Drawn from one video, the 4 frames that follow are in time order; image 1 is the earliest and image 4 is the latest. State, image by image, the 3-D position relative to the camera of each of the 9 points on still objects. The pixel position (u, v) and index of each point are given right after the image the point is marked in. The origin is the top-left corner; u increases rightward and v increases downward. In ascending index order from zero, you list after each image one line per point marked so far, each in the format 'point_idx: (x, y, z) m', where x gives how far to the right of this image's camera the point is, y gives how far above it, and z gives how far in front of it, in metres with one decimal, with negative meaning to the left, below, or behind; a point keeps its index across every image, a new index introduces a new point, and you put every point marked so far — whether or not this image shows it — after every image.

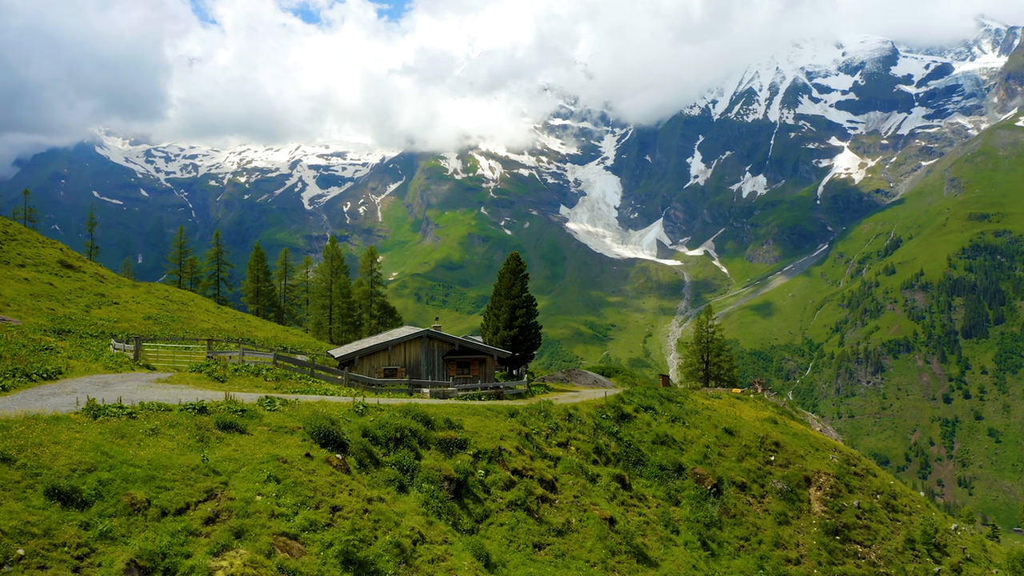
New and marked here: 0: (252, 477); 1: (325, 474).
0: (-8.1, -5.9, +18.2) m
1: (-6.3, -6.3, +19.6) m
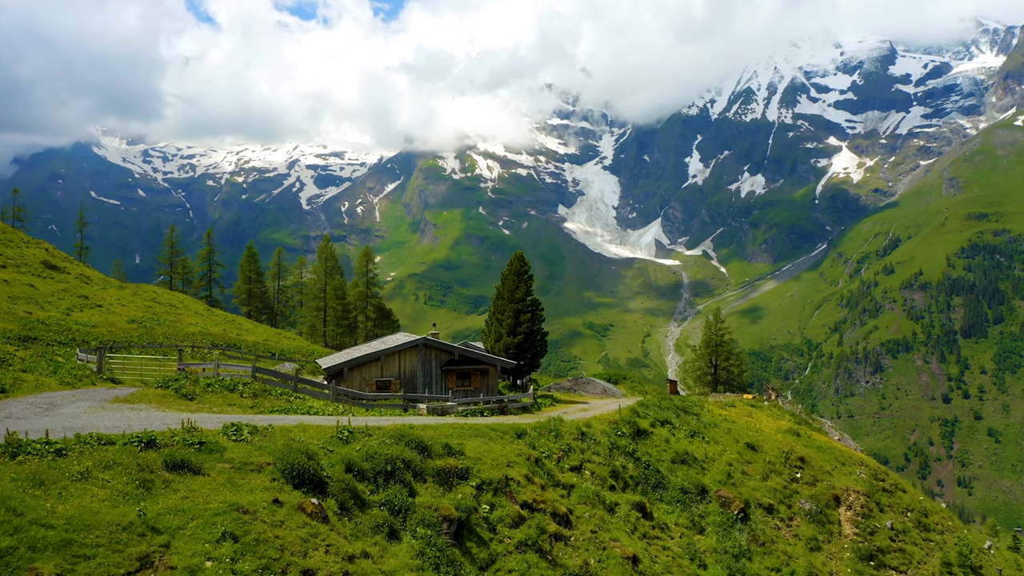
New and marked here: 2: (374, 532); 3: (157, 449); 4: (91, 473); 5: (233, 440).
0: (-7.7, -6.1, +14.5) m
1: (-5.9, -6.6, +16.0) m
2: (-4.2, -7.5, +17.8) m
3: (-10.8, -4.9, +17.6) m
4: (-11.3, -5.0, +15.6) m
5: (-9.5, -5.2, +19.7) m
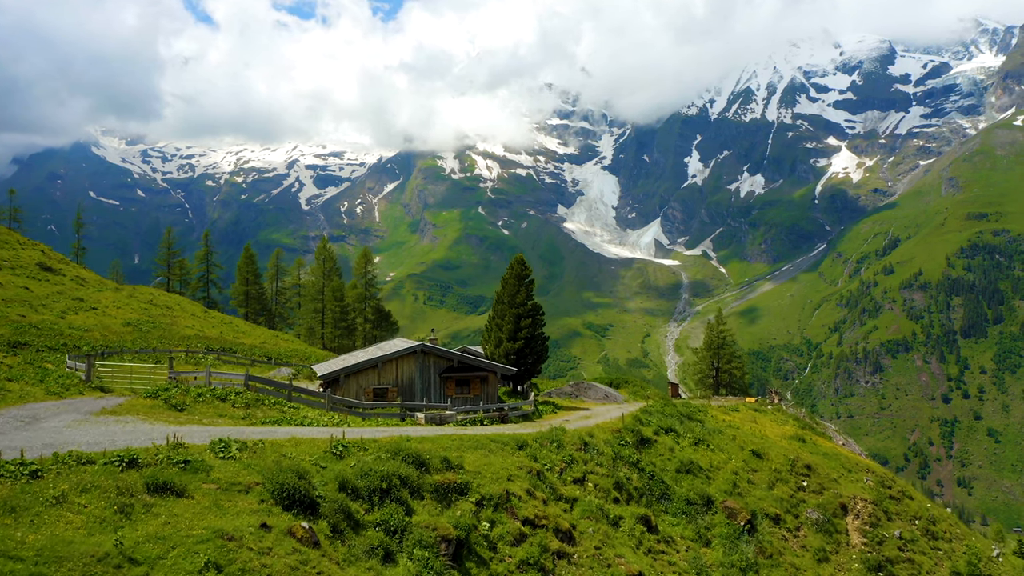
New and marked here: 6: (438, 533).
0: (-7.6, -6.5, +13.6) m
1: (-5.9, -6.9, +15.1) m
2: (-4.2, -7.8, +16.9) m
3: (-10.7, -5.2, +16.7) m
4: (-11.2, -5.3, +14.7) m
5: (-9.5, -5.5, +18.8) m
6: (-2.5, -8.1, +19.4) m
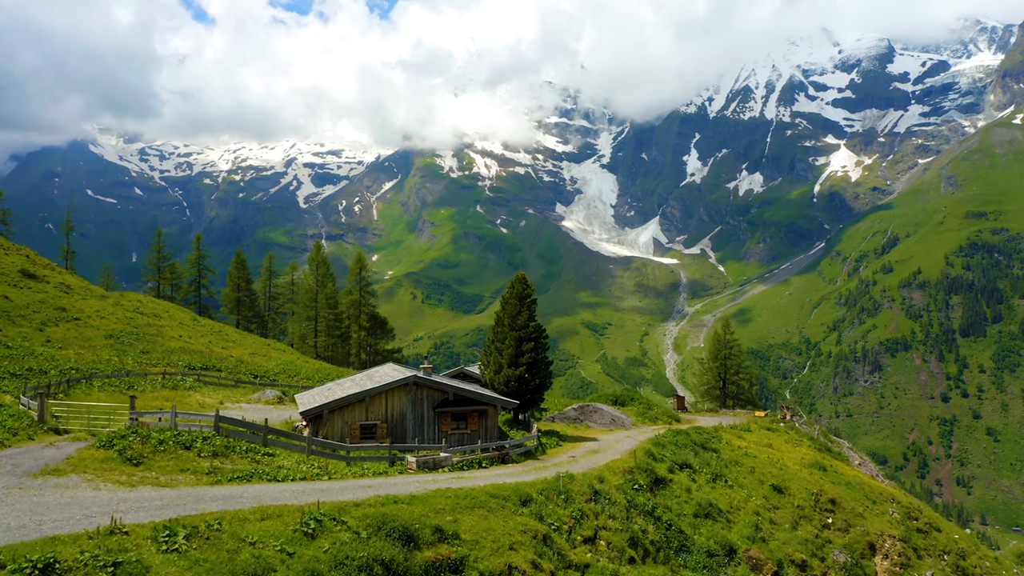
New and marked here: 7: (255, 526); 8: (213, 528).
0: (-7.5, -8.0, +10.3) m
1: (-5.8, -8.4, +11.8) m
2: (-4.1, -9.3, +13.7) m
3: (-10.6, -6.7, +13.4) m
4: (-11.1, -6.8, +11.4) m
5: (-9.3, -7.0, +15.5) m
6: (-2.3, -9.6, +16.1) m
7: (-8.0, -7.3, +18.1) m
8: (-8.9, -7.1, +17.4) m
